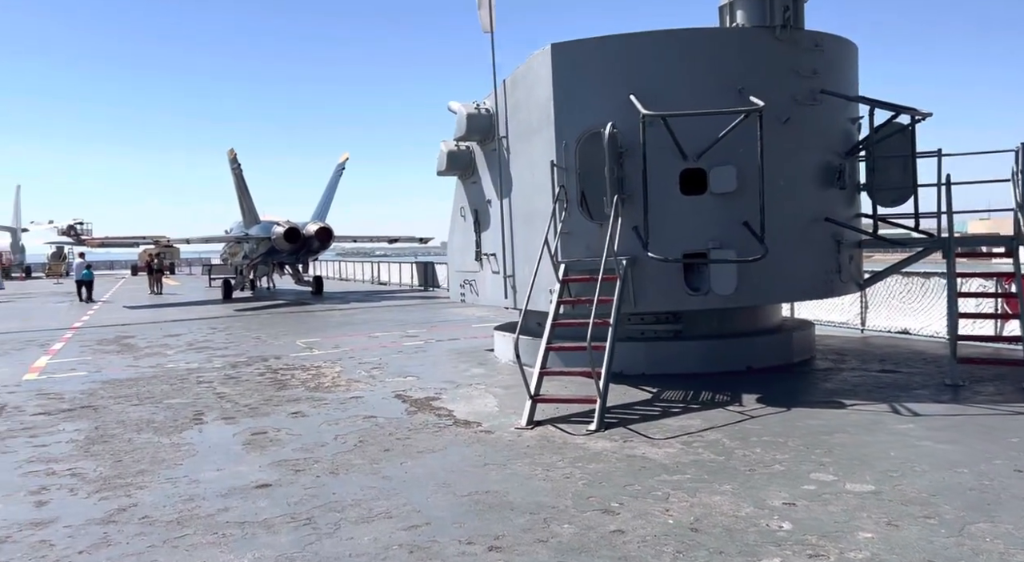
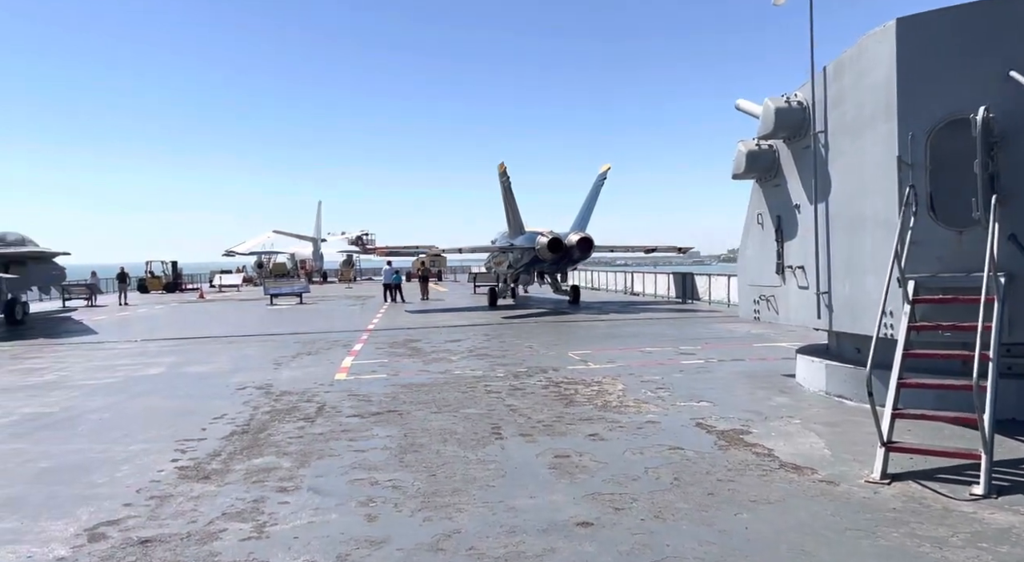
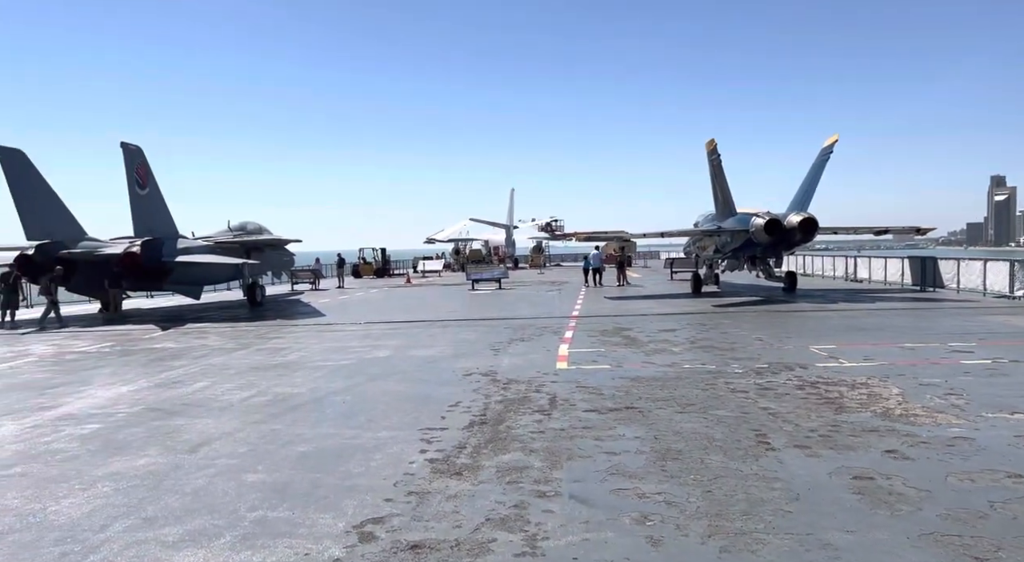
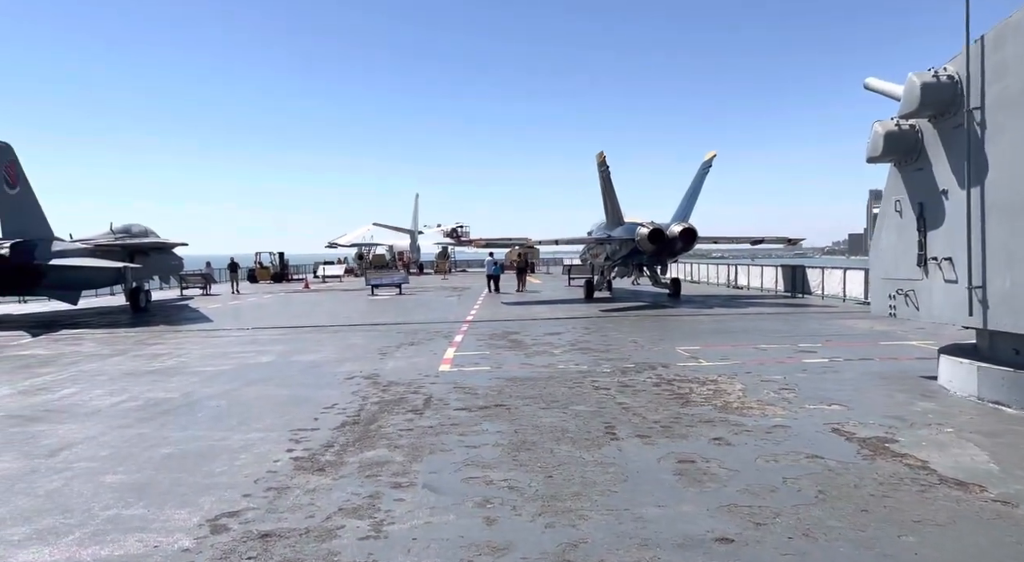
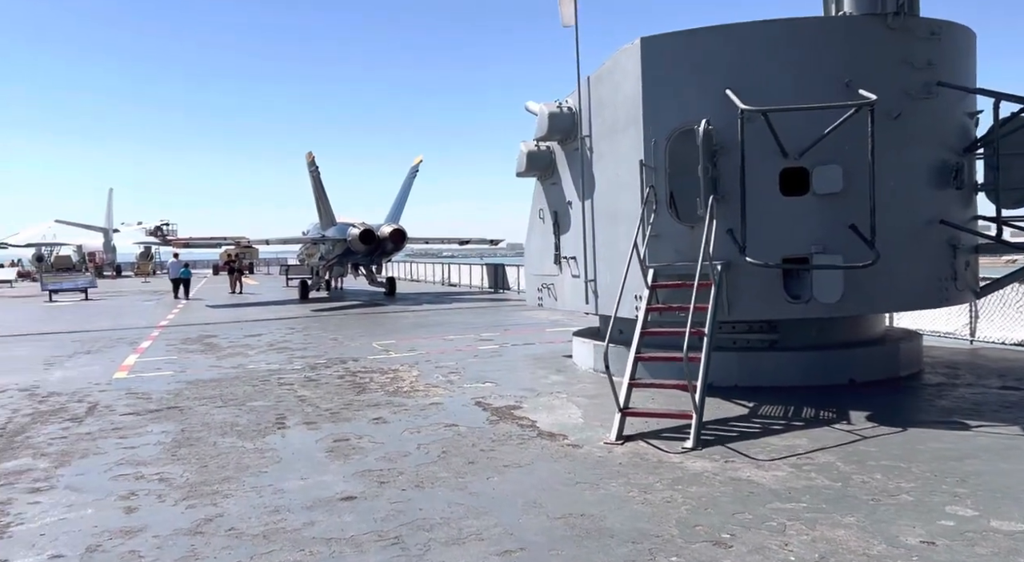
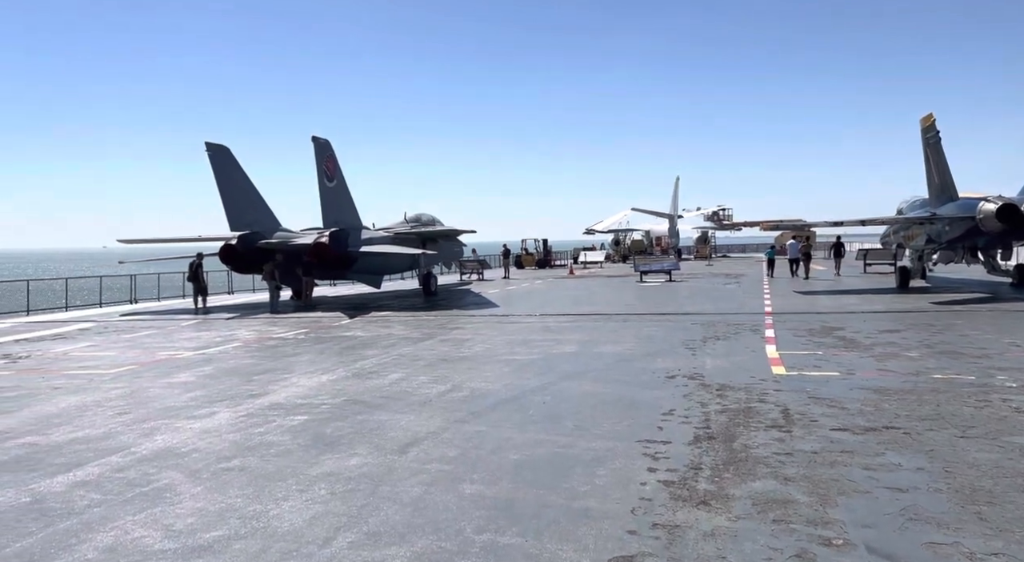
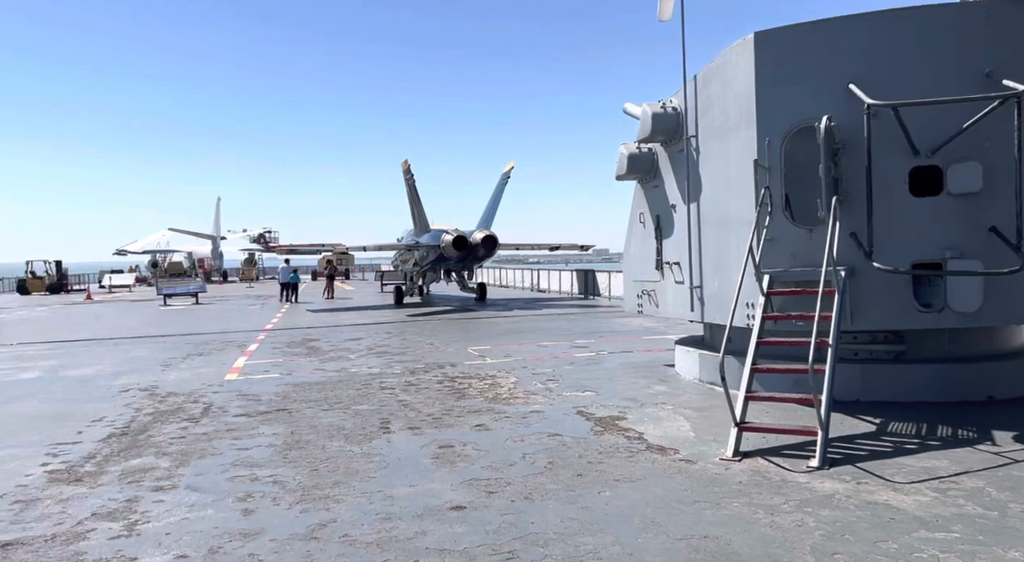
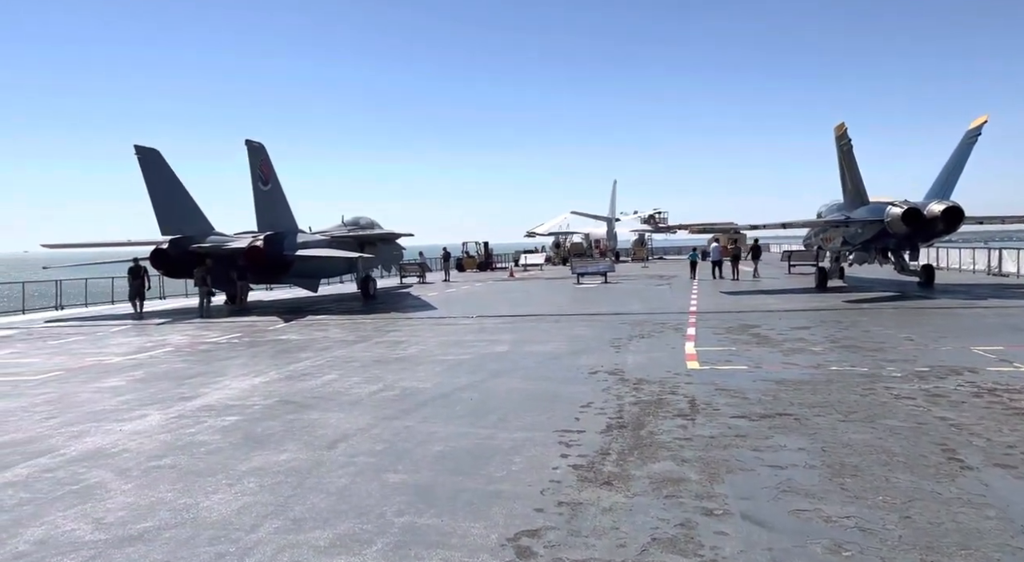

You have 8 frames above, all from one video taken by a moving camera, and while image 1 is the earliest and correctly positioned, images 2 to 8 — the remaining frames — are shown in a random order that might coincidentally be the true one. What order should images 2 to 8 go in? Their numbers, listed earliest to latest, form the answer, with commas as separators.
5, 7, 2, 4, 3, 8, 6
